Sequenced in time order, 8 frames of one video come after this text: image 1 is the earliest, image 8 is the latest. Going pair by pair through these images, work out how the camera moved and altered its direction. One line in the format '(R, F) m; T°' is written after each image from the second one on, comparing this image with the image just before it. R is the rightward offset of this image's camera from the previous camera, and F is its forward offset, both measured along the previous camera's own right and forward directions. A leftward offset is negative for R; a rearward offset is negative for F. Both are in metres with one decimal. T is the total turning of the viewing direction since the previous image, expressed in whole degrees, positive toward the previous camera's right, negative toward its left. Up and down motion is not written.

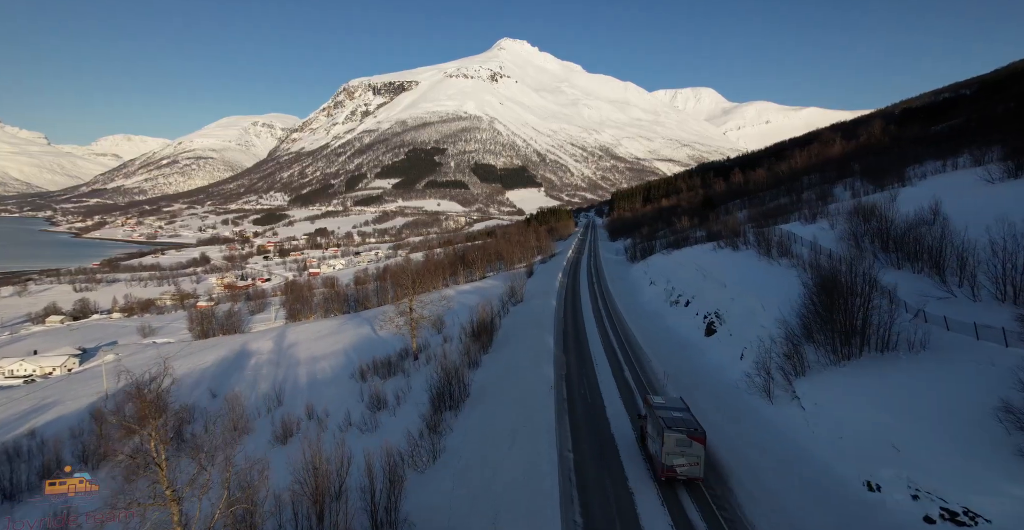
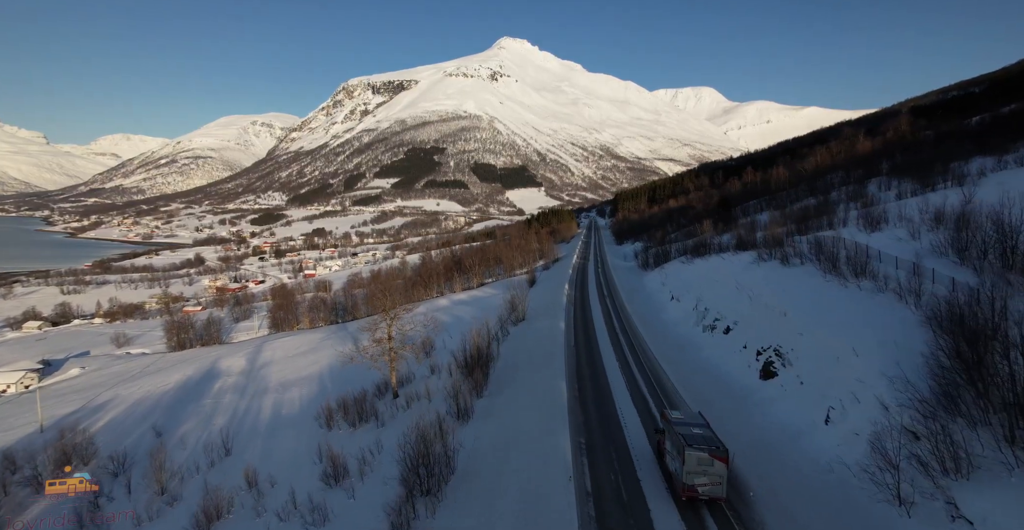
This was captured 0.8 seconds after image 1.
(0.0, +1.5) m; 0°
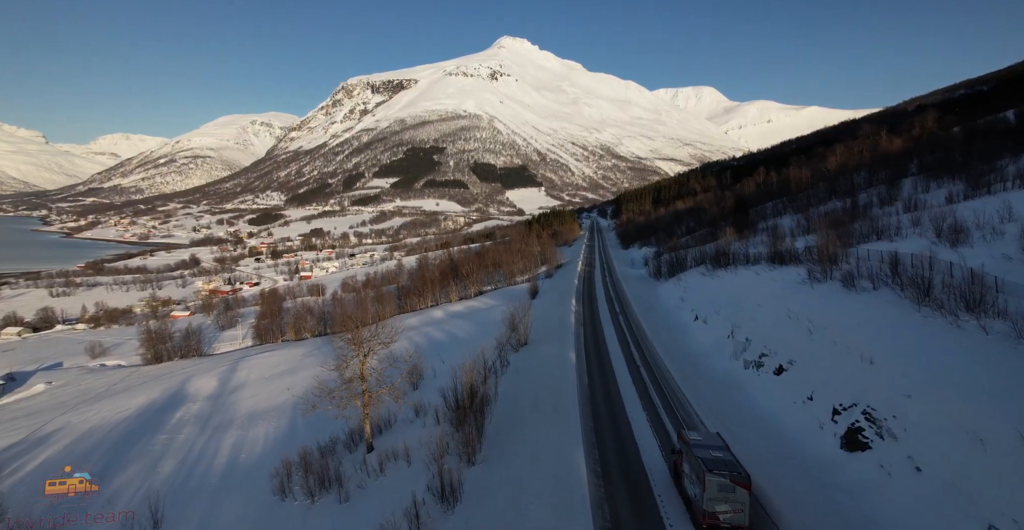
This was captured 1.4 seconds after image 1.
(0.0, +1.3) m; 0°
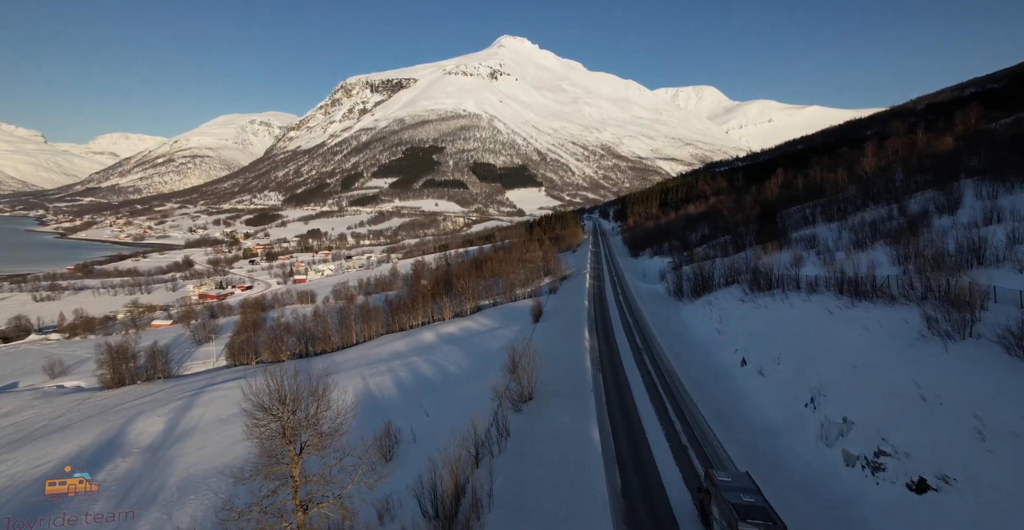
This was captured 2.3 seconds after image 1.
(0.0, +1.8) m; 0°
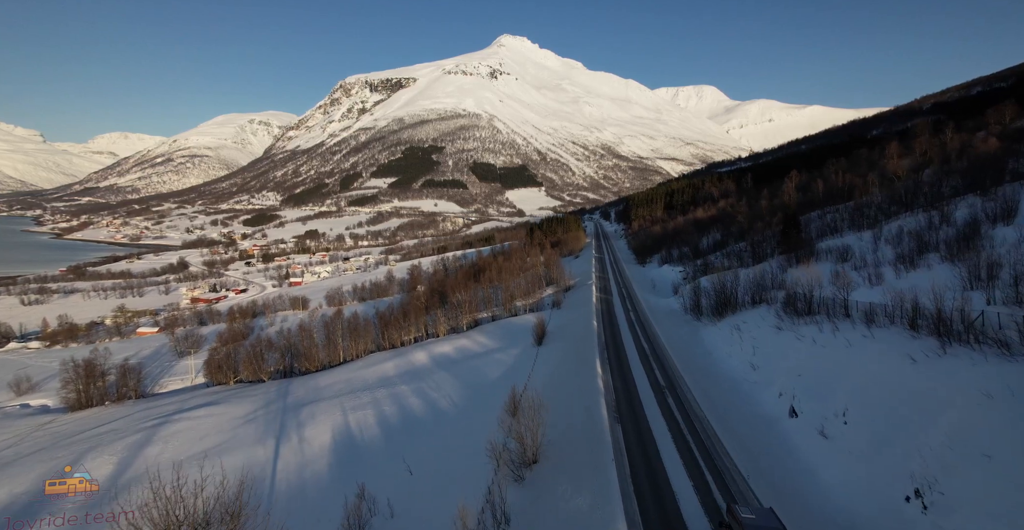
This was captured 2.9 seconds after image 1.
(0.0, +1.2) m; 0°
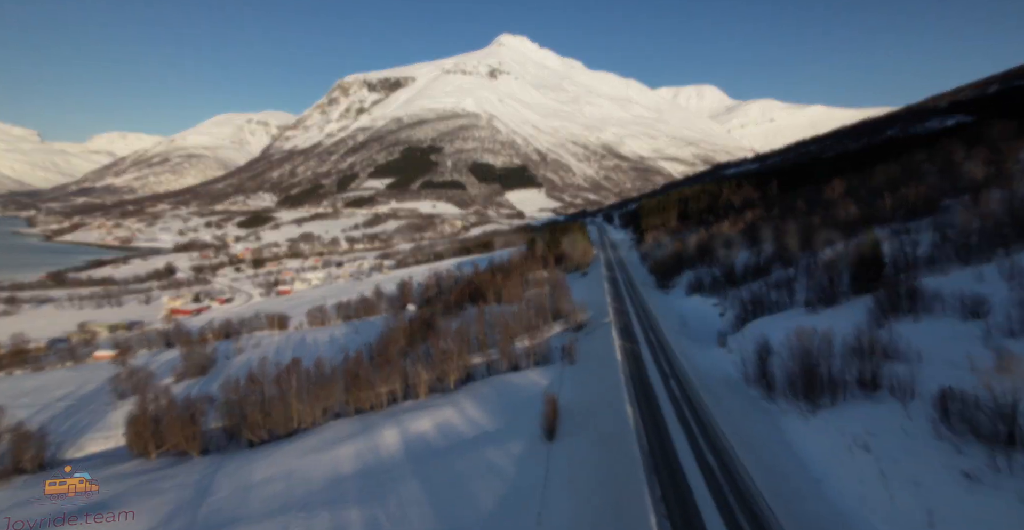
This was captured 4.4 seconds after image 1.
(0.0, +3.1) m; 0°
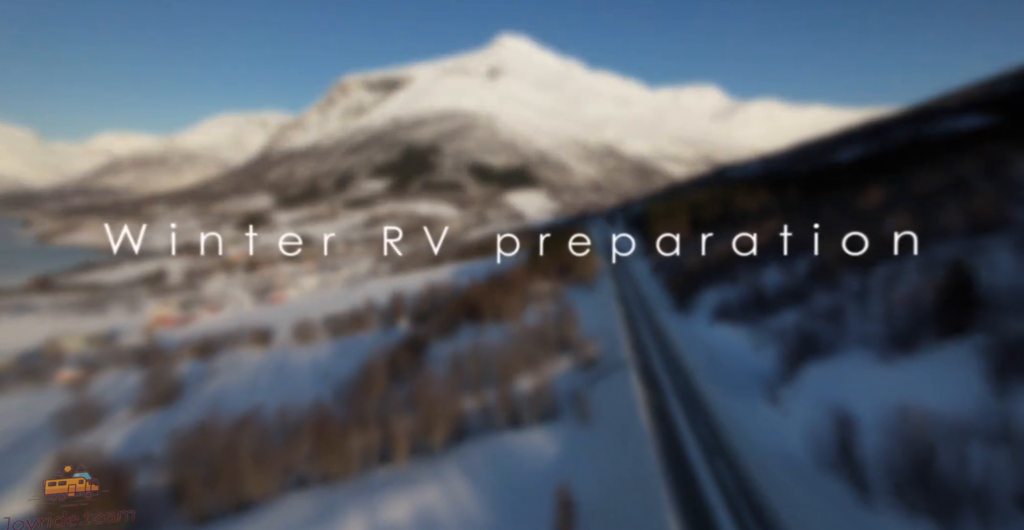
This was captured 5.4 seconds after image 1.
(0.0, +2.0) m; 0°
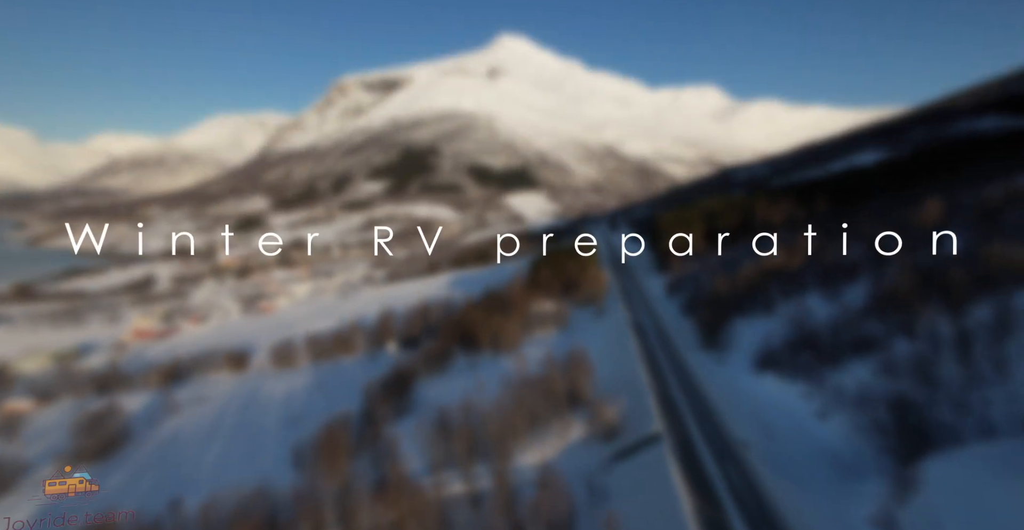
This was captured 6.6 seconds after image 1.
(0.0, +2.6) m; 0°
